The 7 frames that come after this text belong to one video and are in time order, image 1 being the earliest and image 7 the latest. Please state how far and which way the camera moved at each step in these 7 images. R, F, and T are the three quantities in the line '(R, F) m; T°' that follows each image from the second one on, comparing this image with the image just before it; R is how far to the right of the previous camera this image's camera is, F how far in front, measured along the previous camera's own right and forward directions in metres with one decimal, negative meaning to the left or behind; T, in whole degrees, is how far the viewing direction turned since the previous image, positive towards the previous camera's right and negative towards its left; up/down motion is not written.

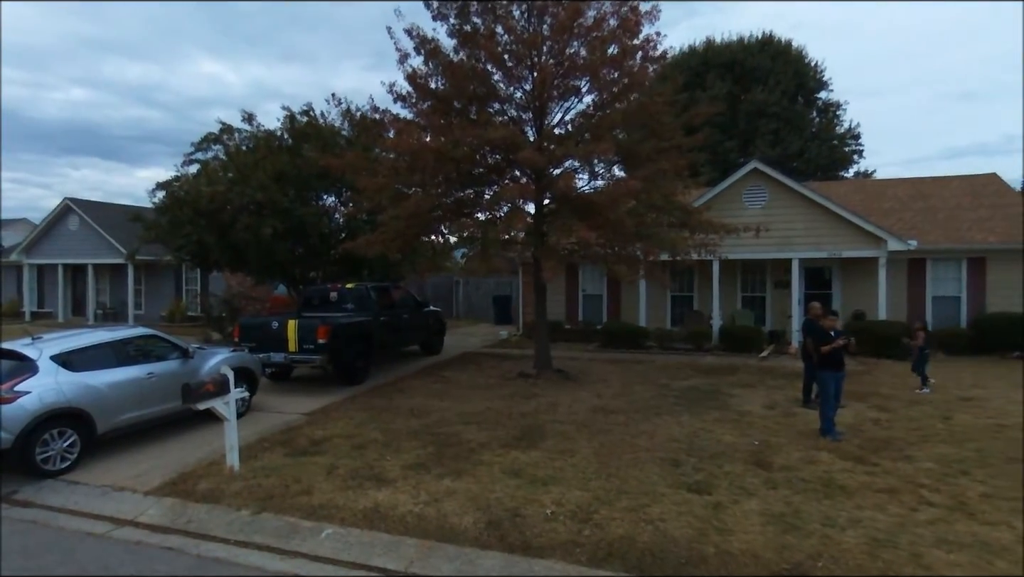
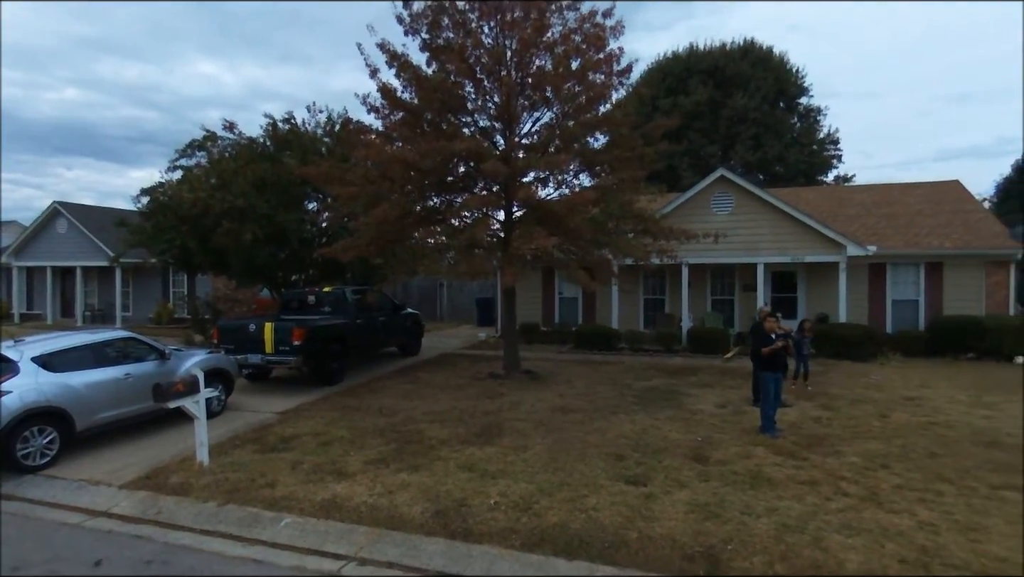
(+0.5, -0.5) m; 0°
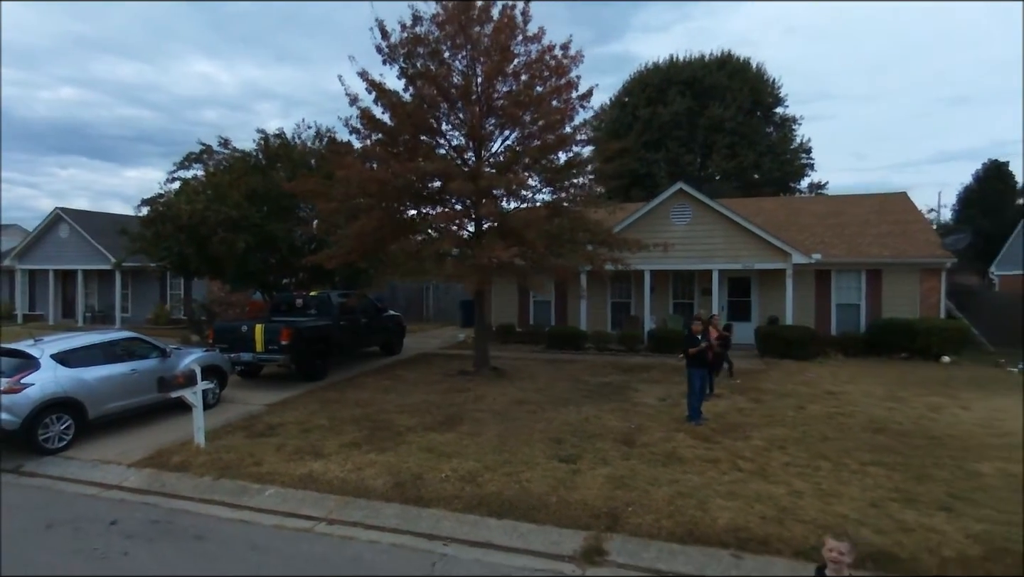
(+0.6, -1.3) m; 0°
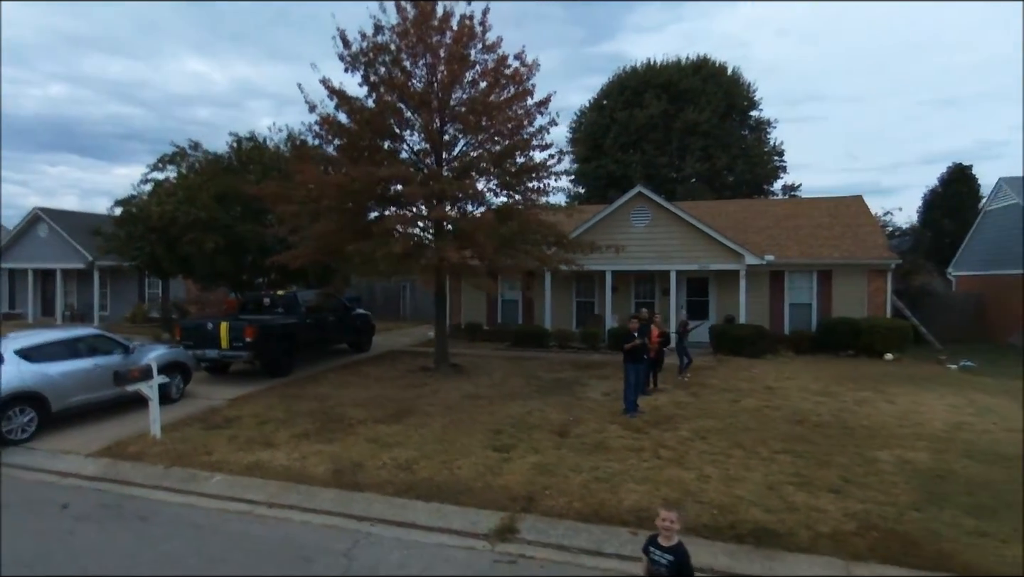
(+0.8, -0.5) m; +1°
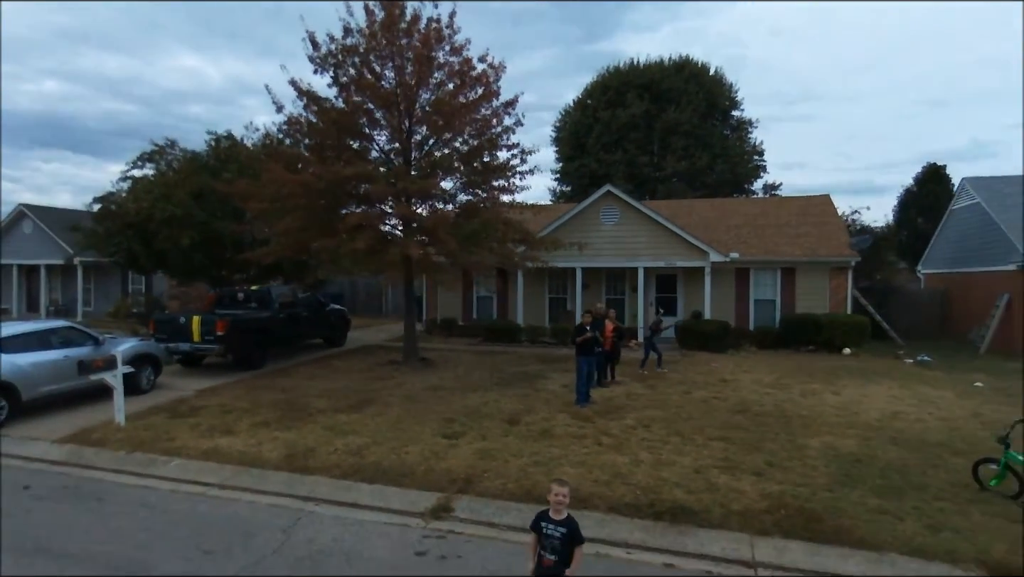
(+0.7, -0.4) m; 0°
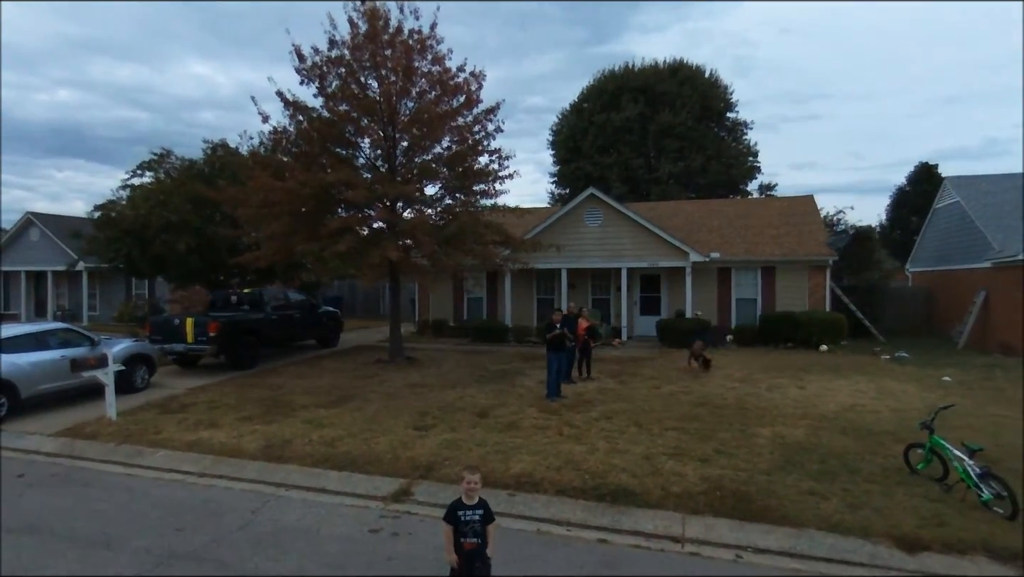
(+0.7, -0.5) m; -1°
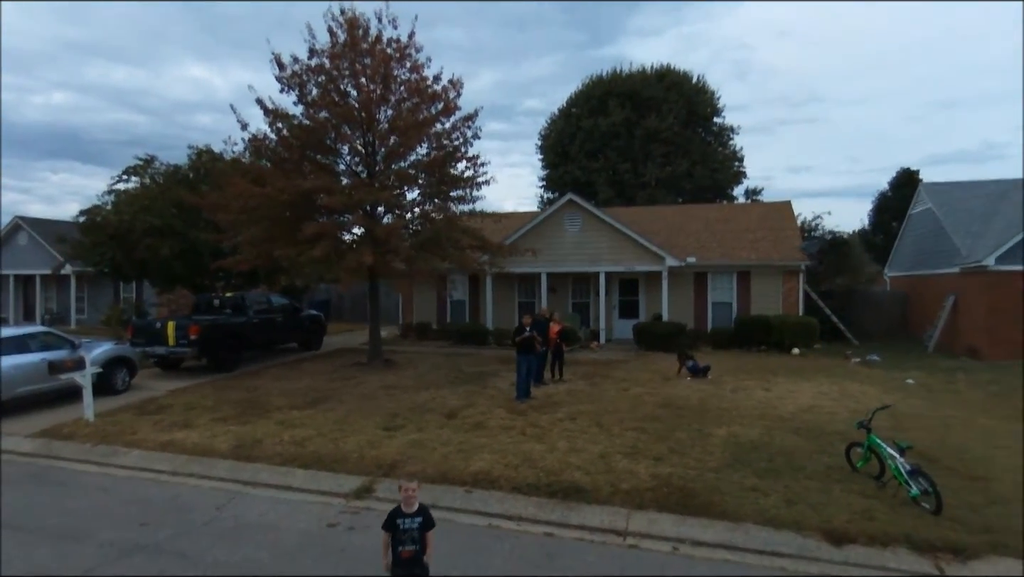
(+0.5, -0.3) m; 0°
